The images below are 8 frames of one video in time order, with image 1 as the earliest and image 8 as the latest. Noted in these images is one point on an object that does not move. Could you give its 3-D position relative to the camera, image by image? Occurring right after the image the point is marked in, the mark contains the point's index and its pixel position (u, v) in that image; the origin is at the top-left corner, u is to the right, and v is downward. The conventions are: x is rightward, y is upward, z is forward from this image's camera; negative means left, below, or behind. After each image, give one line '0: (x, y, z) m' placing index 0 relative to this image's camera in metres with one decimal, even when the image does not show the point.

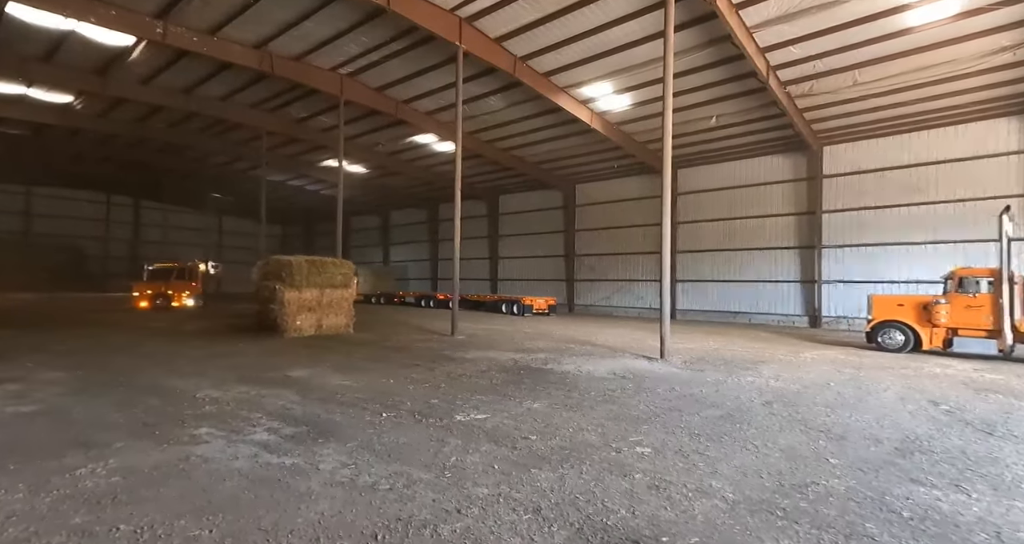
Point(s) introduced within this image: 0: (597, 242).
0: (+2.5, +0.9, +14.9) m
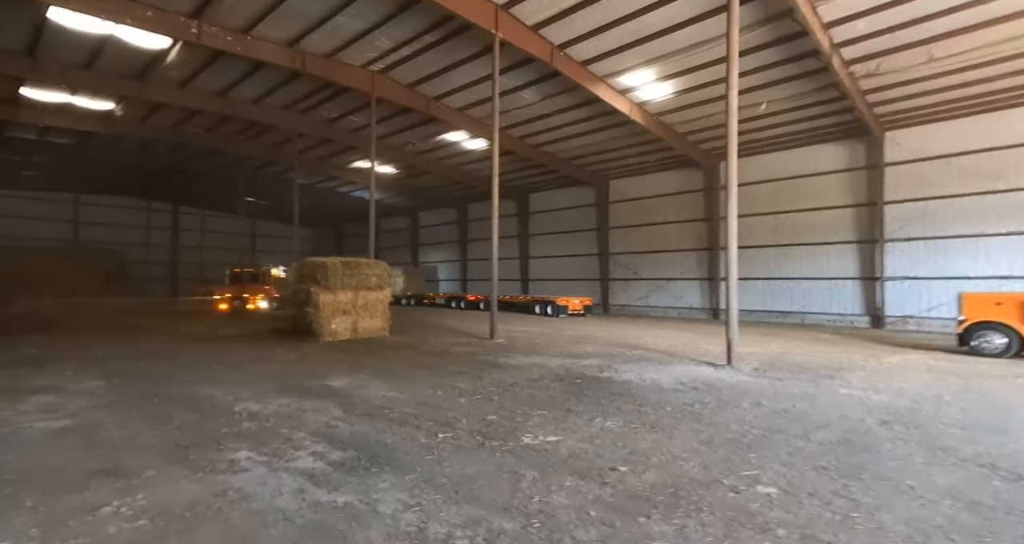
0: (+3.5, +0.9, +14.4) m
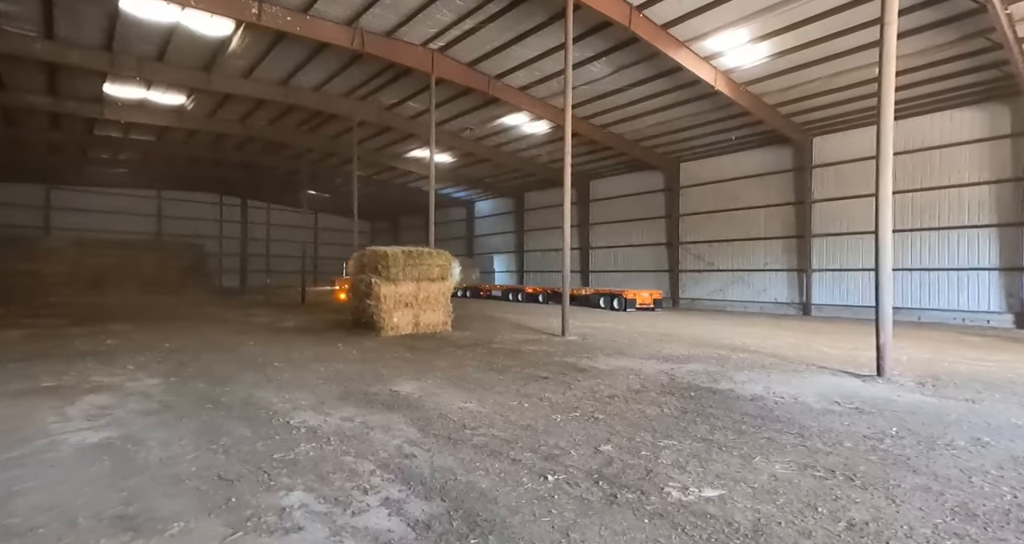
0: (+5.2, +1.2, +13.2) m
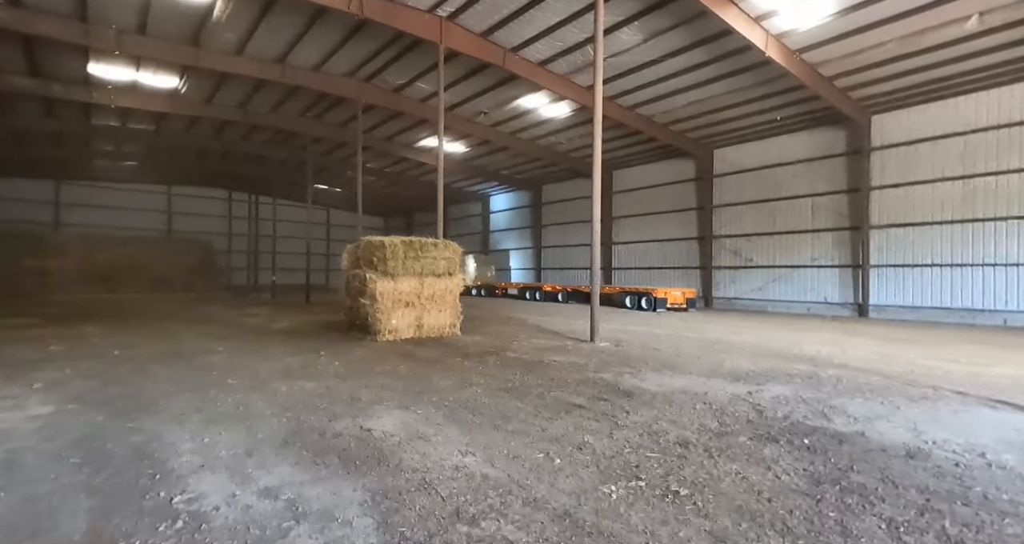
0: (+5.6, +1.3, +11.9) m
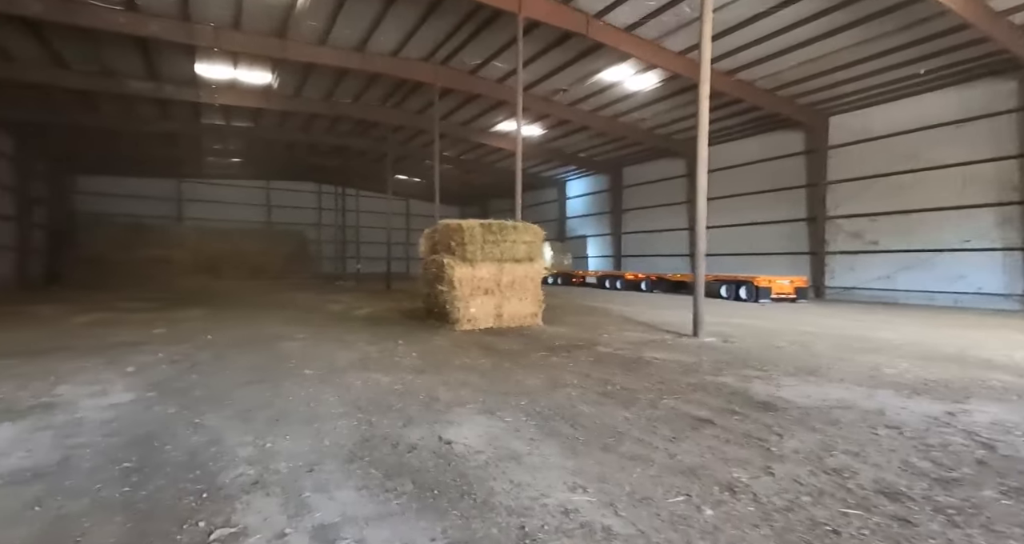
0: (+7.4, +1.6, +10.3) m
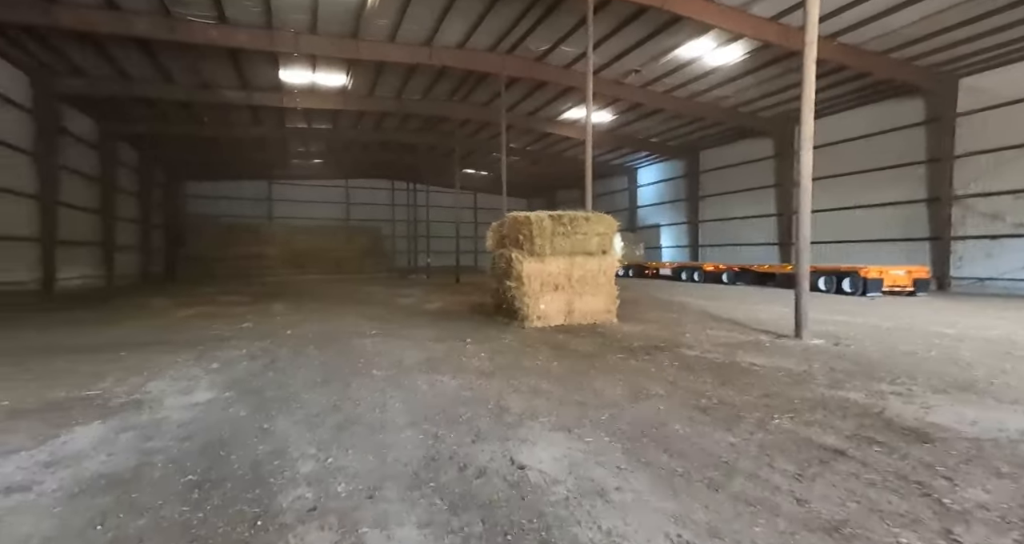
0: (+8.7, +1.8, +8.9) m
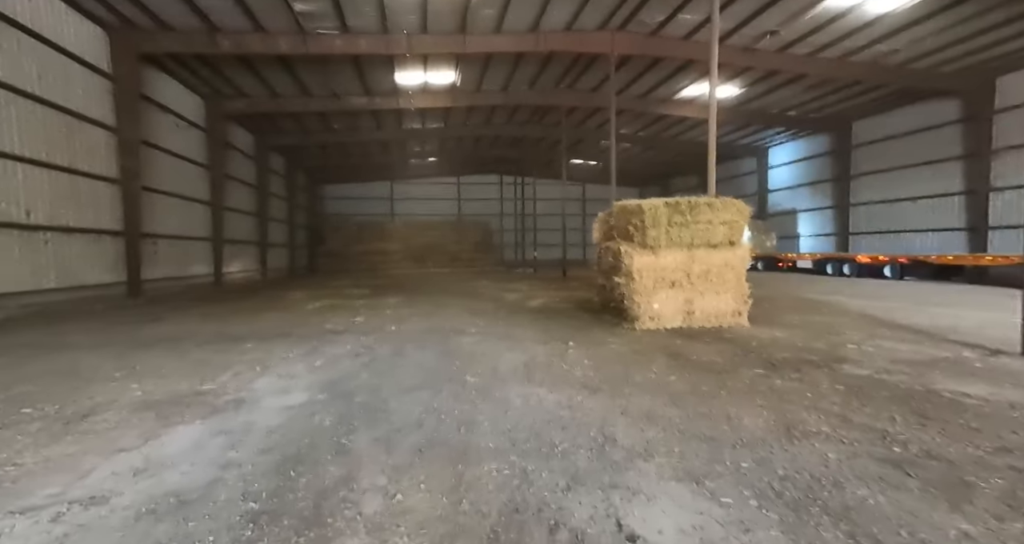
0: (+10.4, +1.9, +6.2) m
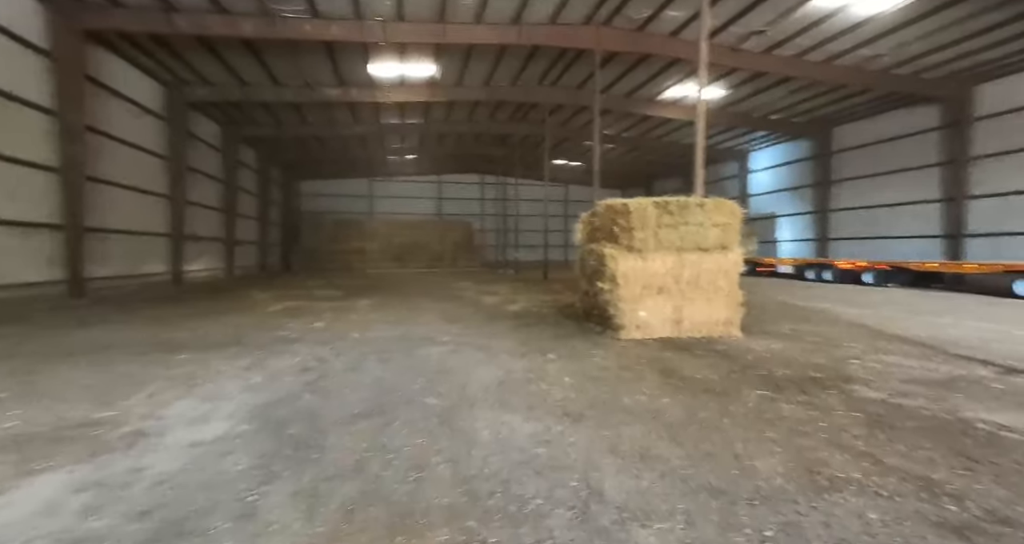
0: (+10.1, +1.7, +6.1) m
